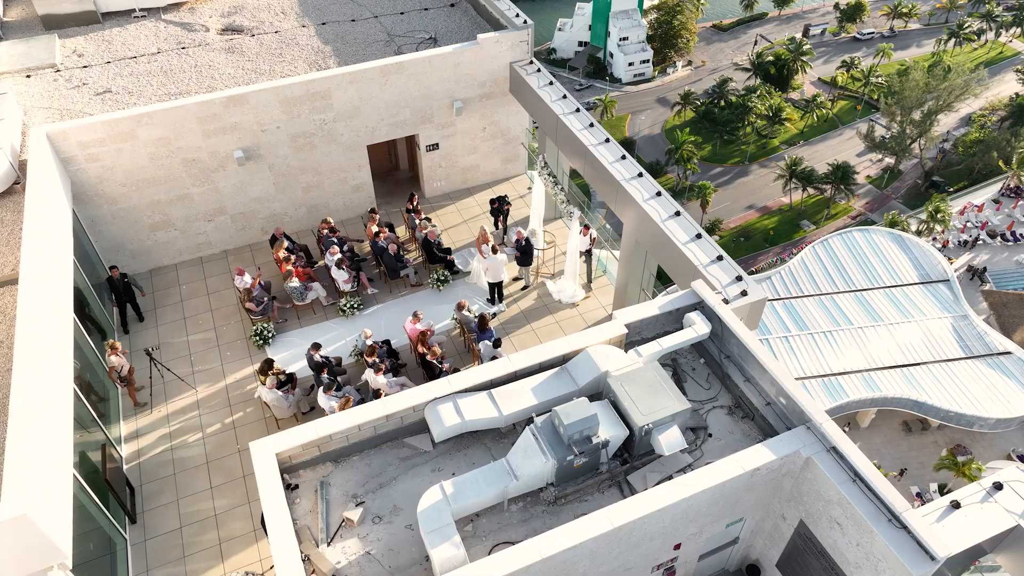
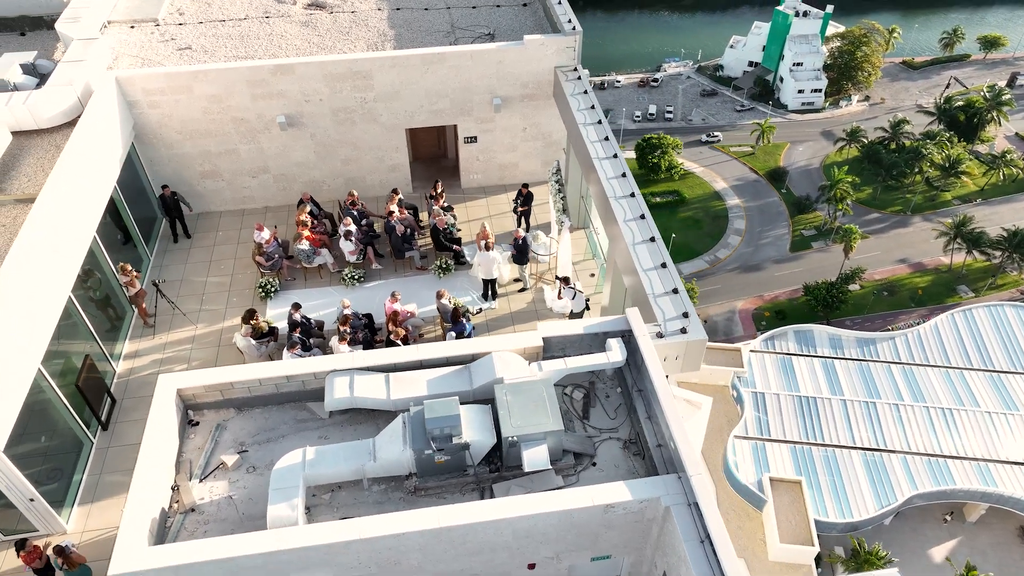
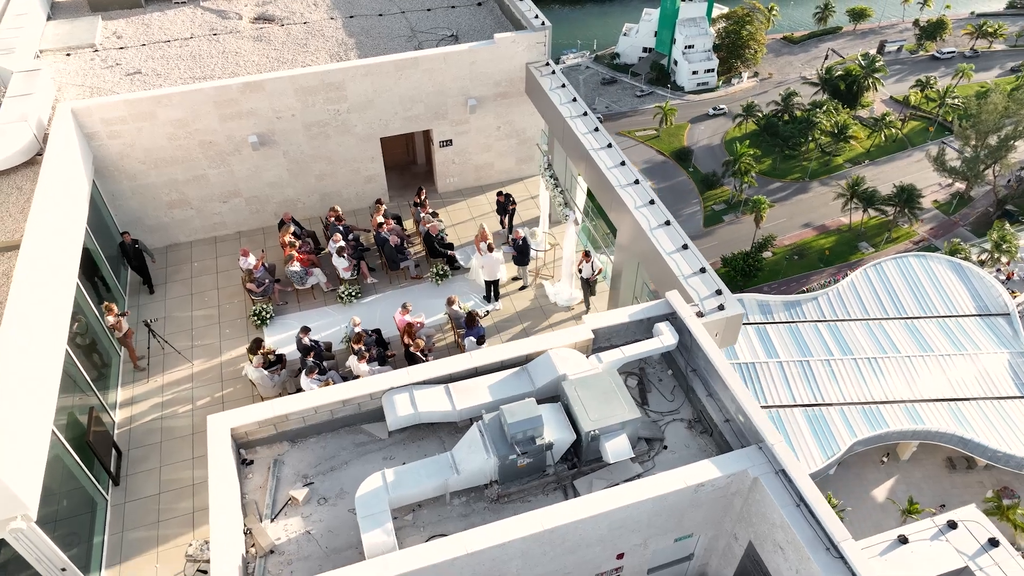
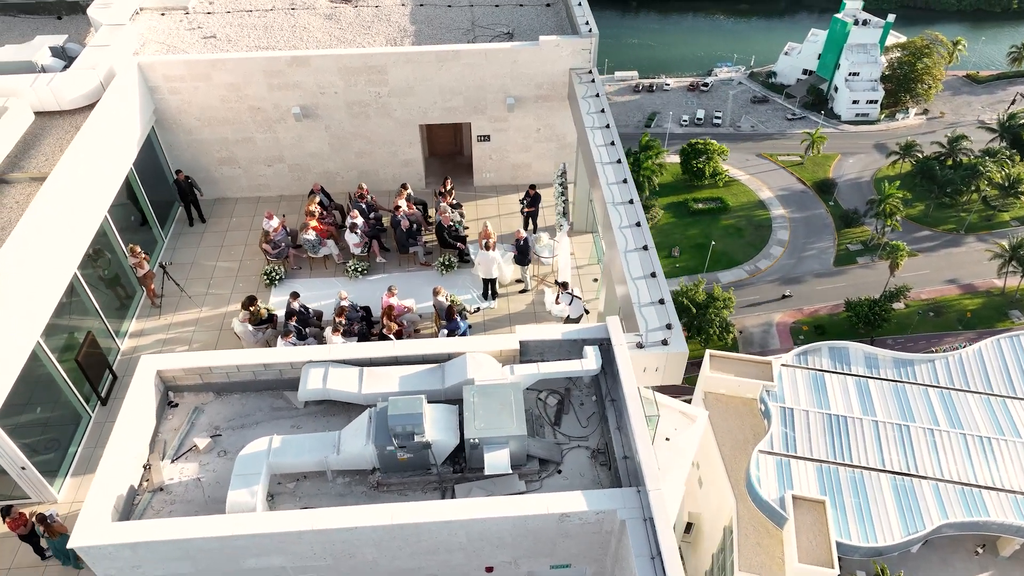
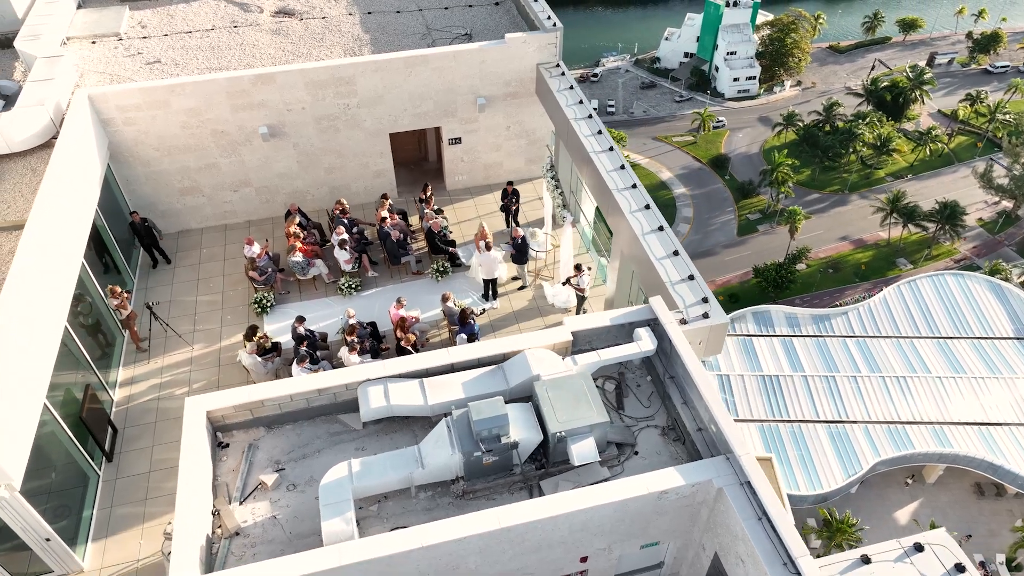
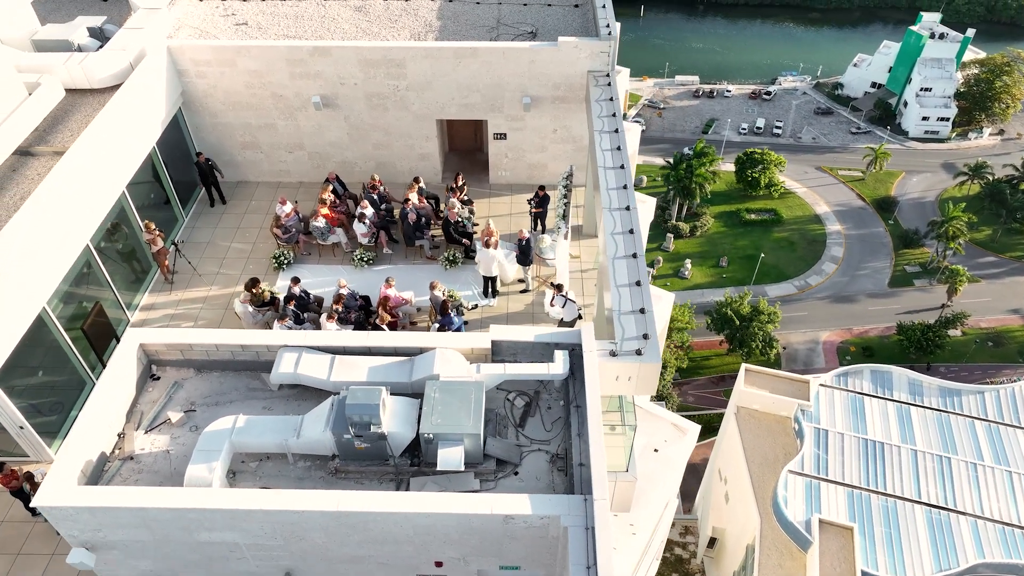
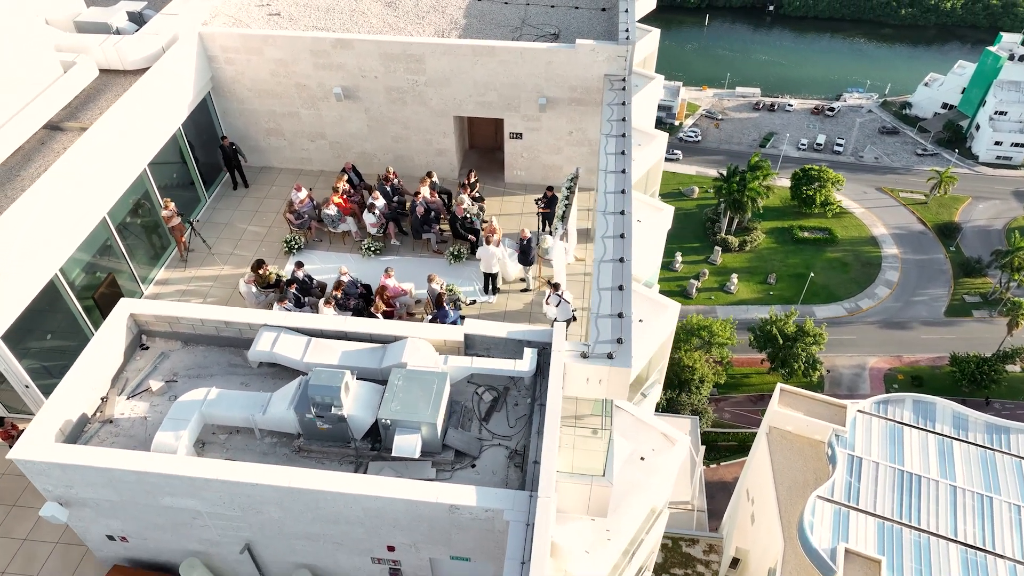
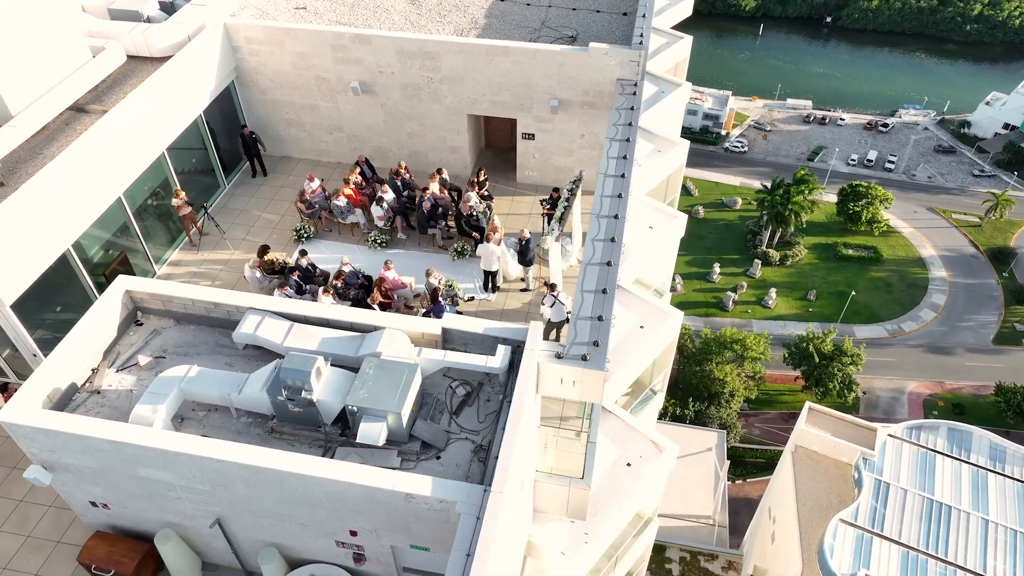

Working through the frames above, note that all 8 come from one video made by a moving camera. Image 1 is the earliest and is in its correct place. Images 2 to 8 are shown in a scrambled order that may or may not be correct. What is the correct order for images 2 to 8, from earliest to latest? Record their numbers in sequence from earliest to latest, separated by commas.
3, 5, 2, 4, 6, 7, 8
